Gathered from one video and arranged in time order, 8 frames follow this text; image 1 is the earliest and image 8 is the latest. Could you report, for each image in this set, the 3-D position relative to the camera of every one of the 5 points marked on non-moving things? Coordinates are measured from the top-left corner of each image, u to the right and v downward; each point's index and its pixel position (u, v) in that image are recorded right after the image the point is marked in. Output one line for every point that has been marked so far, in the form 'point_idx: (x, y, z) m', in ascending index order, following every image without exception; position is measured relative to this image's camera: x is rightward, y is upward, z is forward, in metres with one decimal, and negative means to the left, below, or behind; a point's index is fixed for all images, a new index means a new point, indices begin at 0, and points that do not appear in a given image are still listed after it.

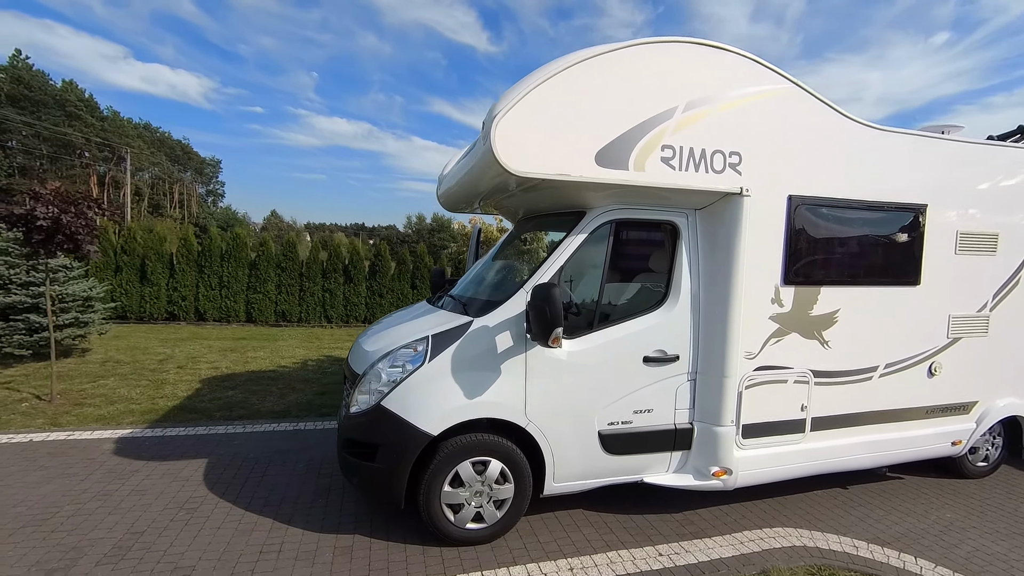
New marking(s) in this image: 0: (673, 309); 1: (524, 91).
0: (+1.2, -0.1, +3.4) m
1: (+0.1, +1.2, +2.8) m
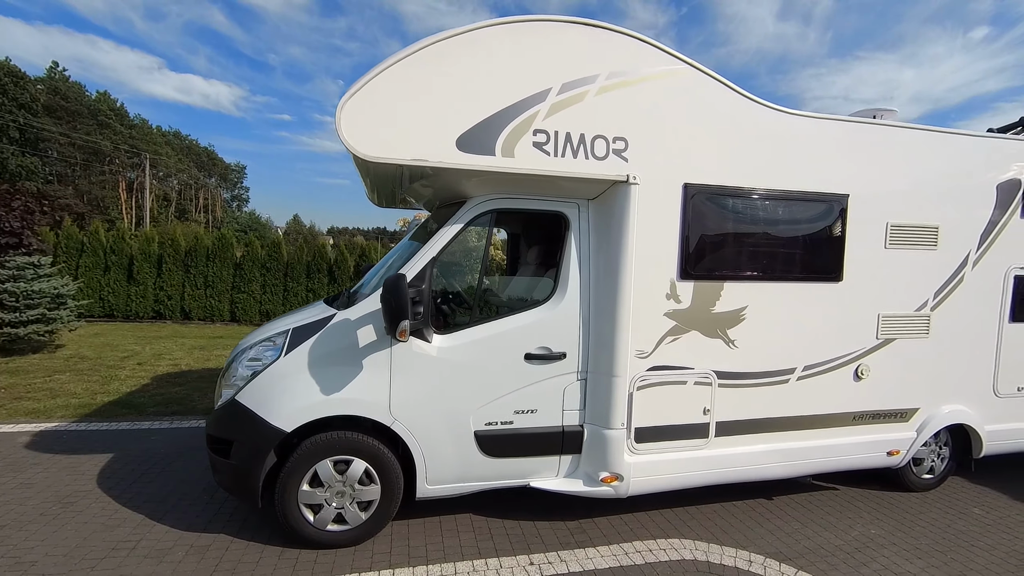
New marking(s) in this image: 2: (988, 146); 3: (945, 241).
0: (+0.3, -0.1, +3.2) m
1: (-0.8, +1.2, +2.7) m
2: (+3.9, +1.2, +3.9) m
3: (+3.5, +0.4, +3.8) m
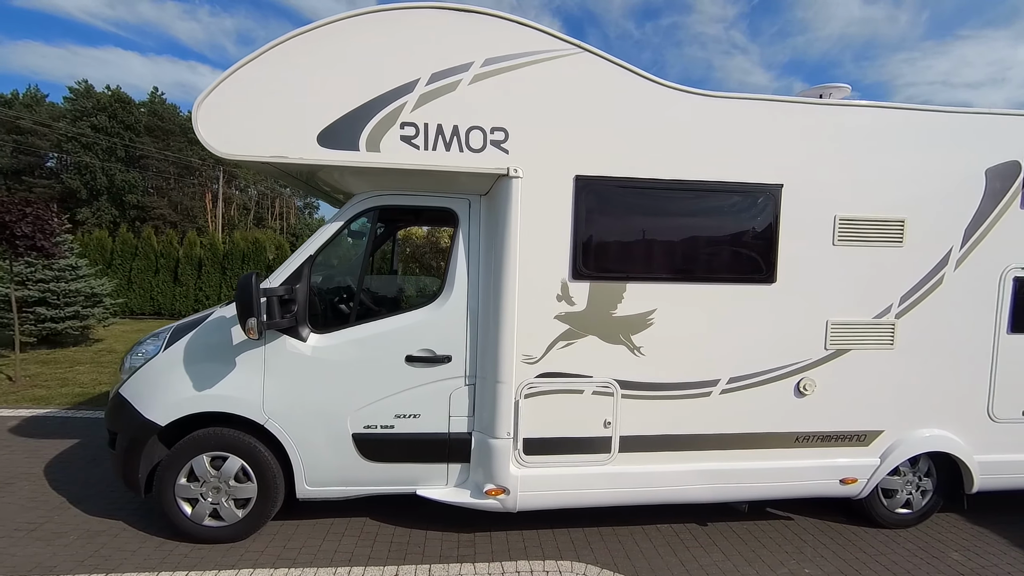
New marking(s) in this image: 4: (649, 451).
0: (-0.4, -0.1, +3.1) m
1: (-1.6, +1.2, +2.7) m
2: (+3.2, +1.1, +3.3) m
3: (+2.7, +0.4, +3.3) m
4: (+0.9, -1.1, +3.2) m
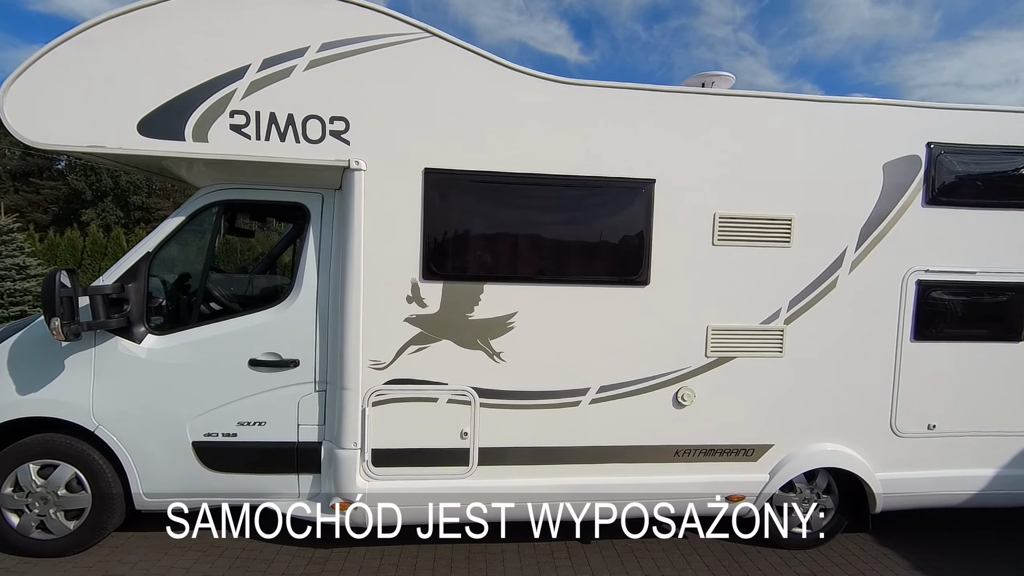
0: (-1.4, -0.1, +2.9) m
1: (-2.5, +1.2, +2.6) m
2: (+2.3, +1.1, +3.1) m
3: (+1.8, +0.3, +3.0) m
4: (0.0, -1.1, +3.0) m
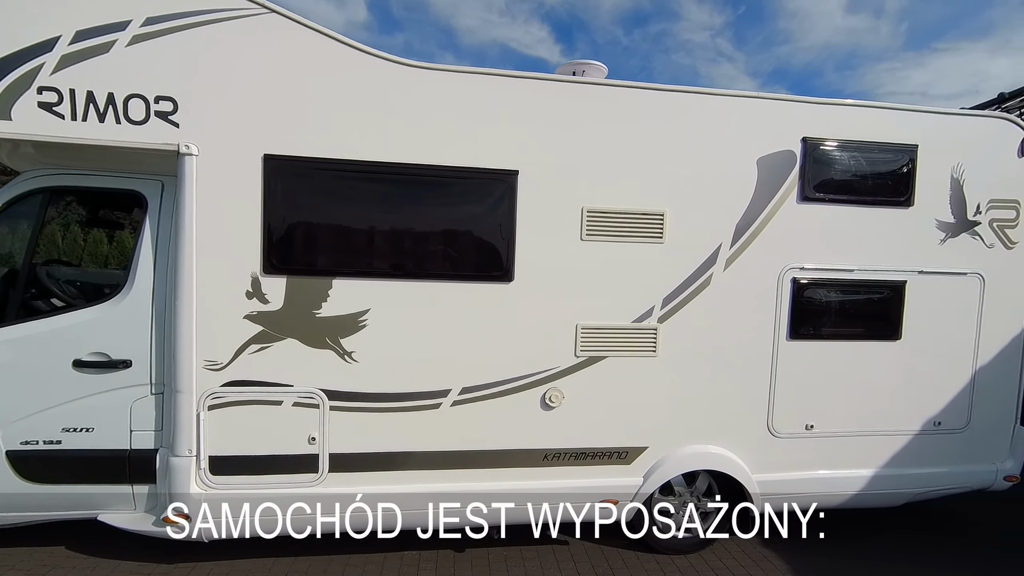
0: (-2.2, -0.1, +2.7) m
1: (-3.3, +1.3, +2.3) m
2: (+1.4, +1.1, +3.0) m
3: (+1.0, +0.4, +2.9) m
4: (-0.9, -1.1, +2.8) m
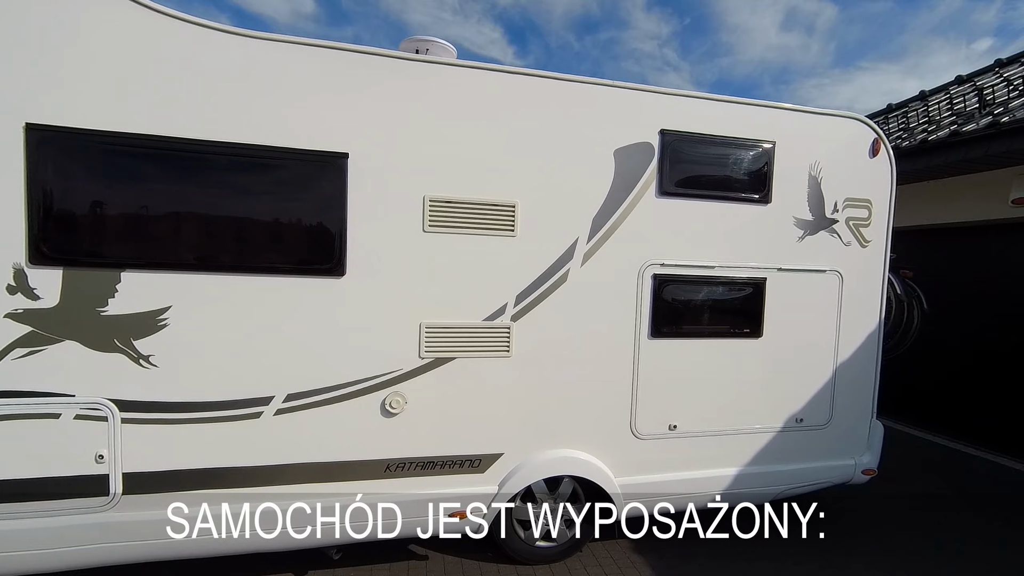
0: (-3.1, 0.0, +2.2) m
1: (-4.1, +1.3, +1.7) m
2: (+0.5, +1.2, +2.9) m
3: (+0.1, +0.4, +2.8) m
4: (-1.7, -1.0, +2.4) m
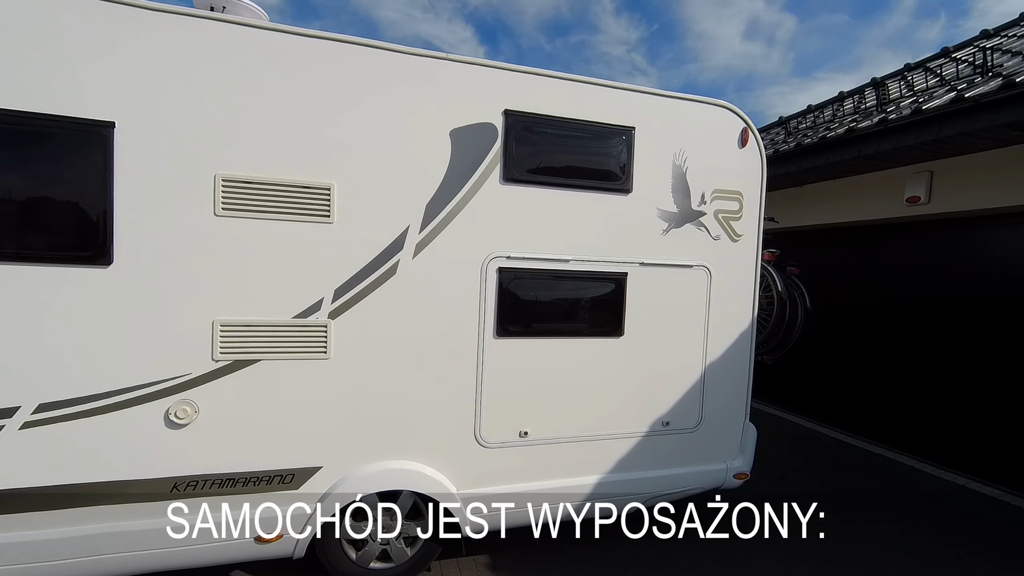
0: (-4.0, 0.0, +1.7) m
1: (-5.0, +1.4, +1.2) m
2: (-0.4, +1.2, +2.6) m
3: (-0.9, +0.4, +2.5) m
4: (-2.7, -1.0, +2.0) m
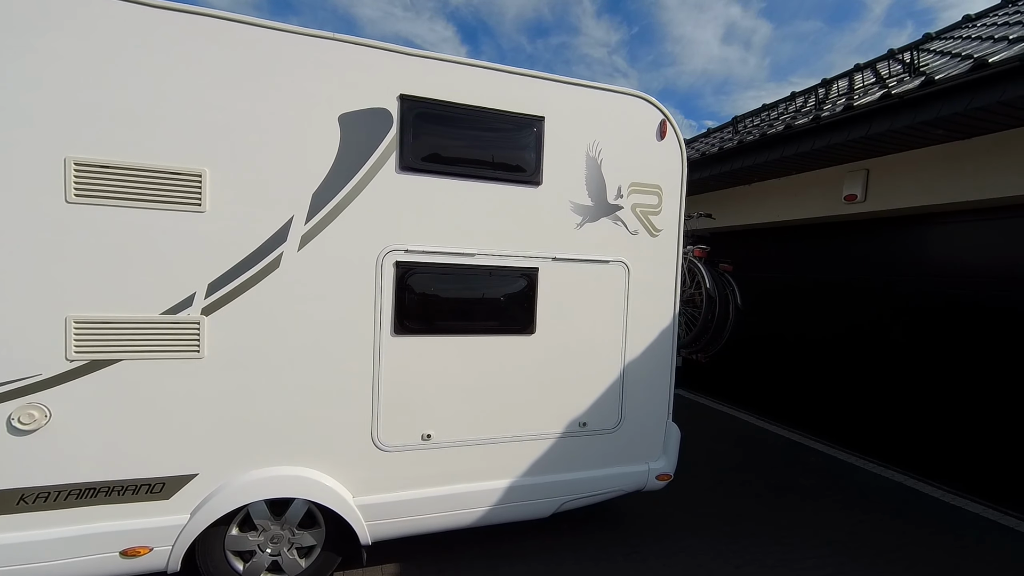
0: (-4.5, 0.0, +1.4) m
1: (-5.5, +1.4, +0.8) m
2: (-1.0, +1.2, +2.4) m
3: (-1.4, +0.4, +2.3) m
4: (-3.2, -1.0, +1.8) m
